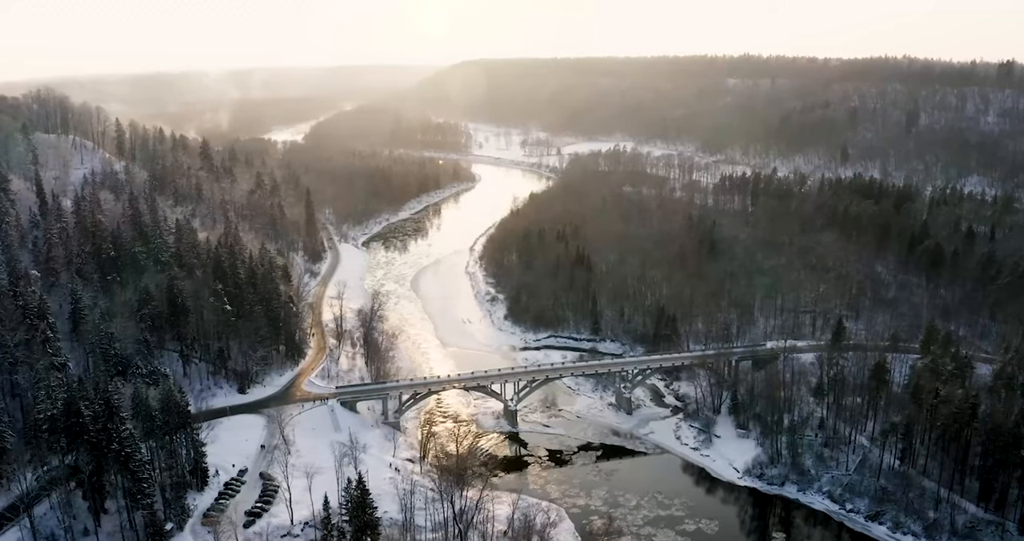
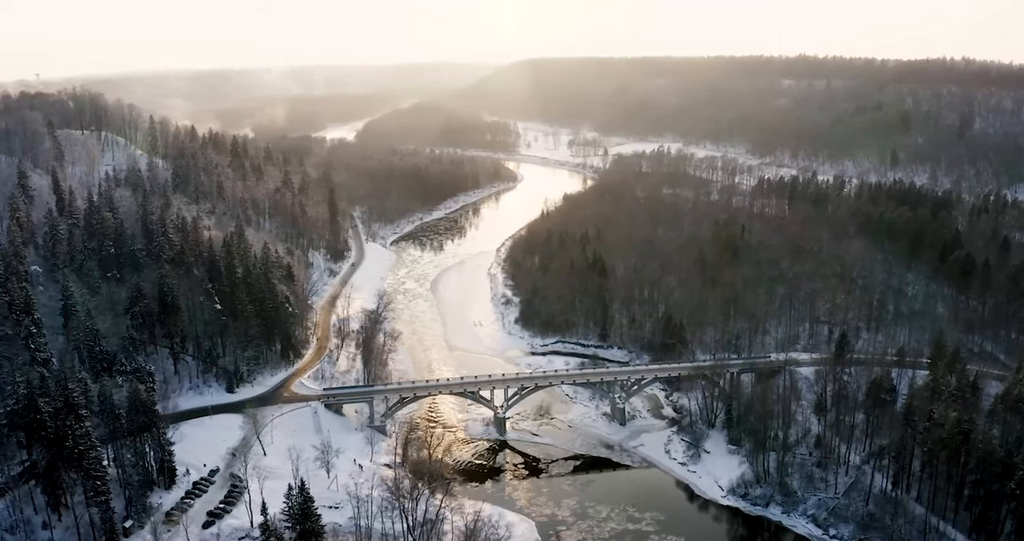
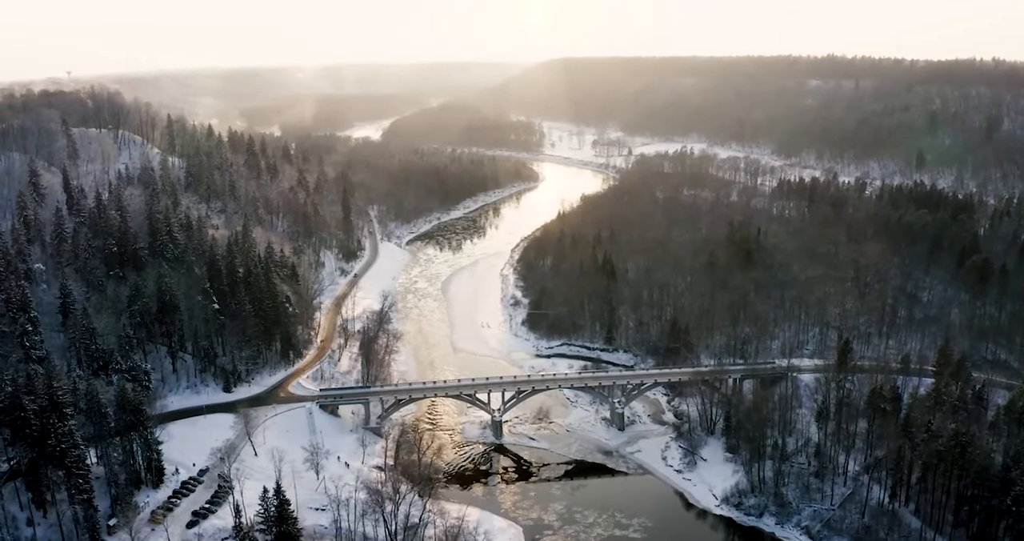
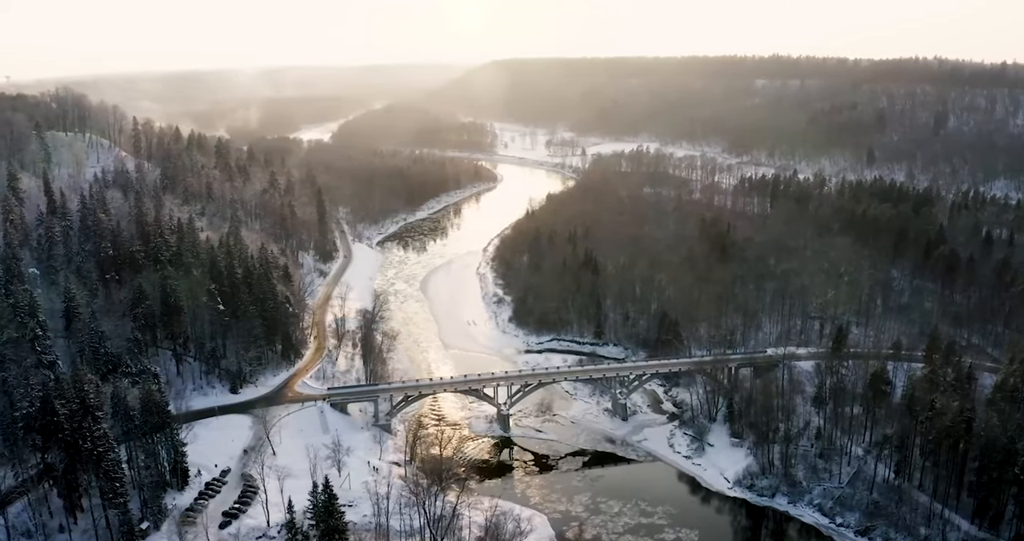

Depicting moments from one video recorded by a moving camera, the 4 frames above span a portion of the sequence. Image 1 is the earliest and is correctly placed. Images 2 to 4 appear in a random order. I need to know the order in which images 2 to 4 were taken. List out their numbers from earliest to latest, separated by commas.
4, 2, 3
